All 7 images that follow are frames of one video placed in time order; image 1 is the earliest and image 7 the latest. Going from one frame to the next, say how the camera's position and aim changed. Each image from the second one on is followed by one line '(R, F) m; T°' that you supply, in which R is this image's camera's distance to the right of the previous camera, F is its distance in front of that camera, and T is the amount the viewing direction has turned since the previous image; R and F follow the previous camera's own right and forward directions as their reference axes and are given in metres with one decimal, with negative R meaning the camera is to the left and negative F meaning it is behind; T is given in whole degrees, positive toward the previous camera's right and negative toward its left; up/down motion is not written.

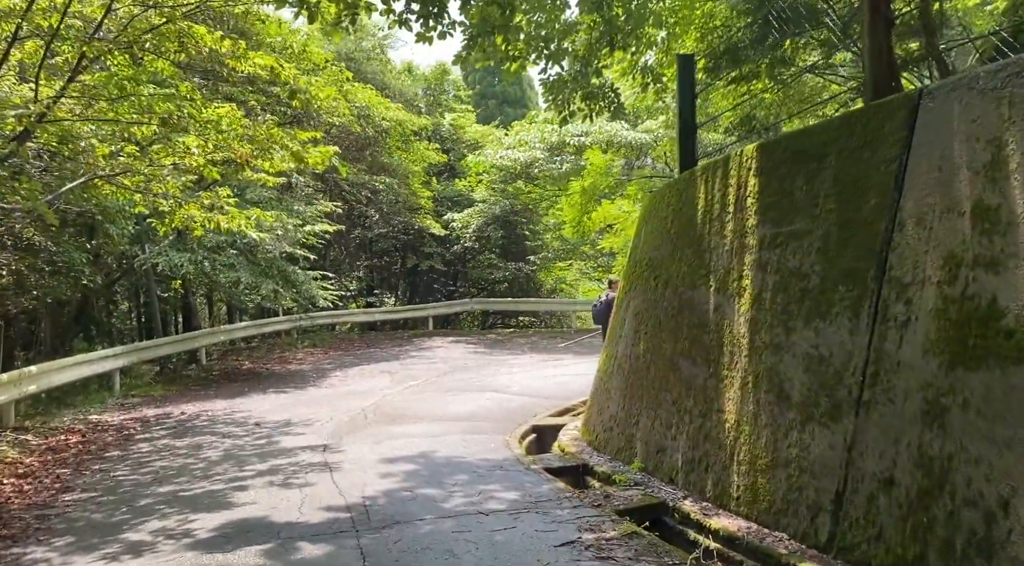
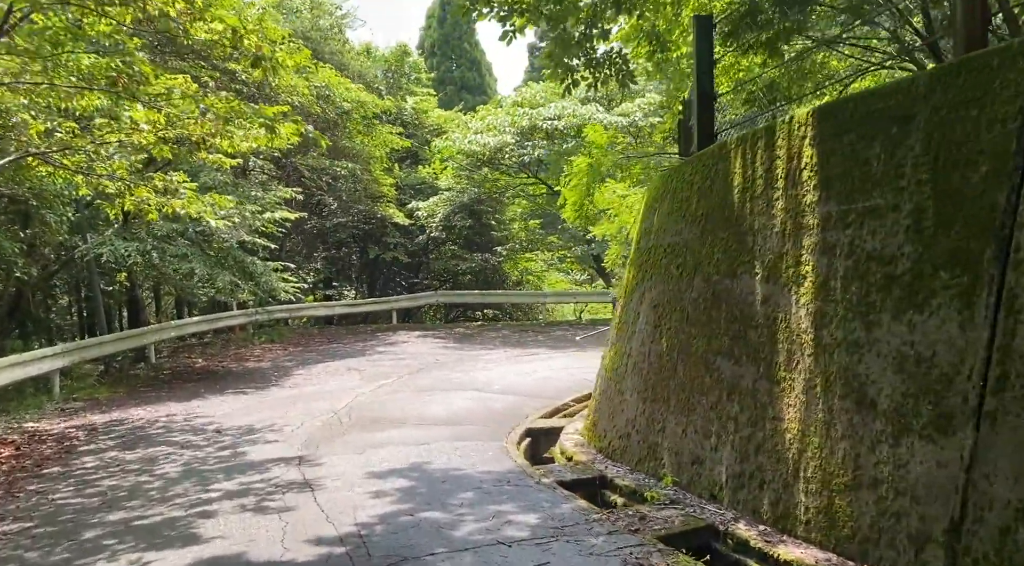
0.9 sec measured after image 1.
(-0.4, +0.9) m; +3°
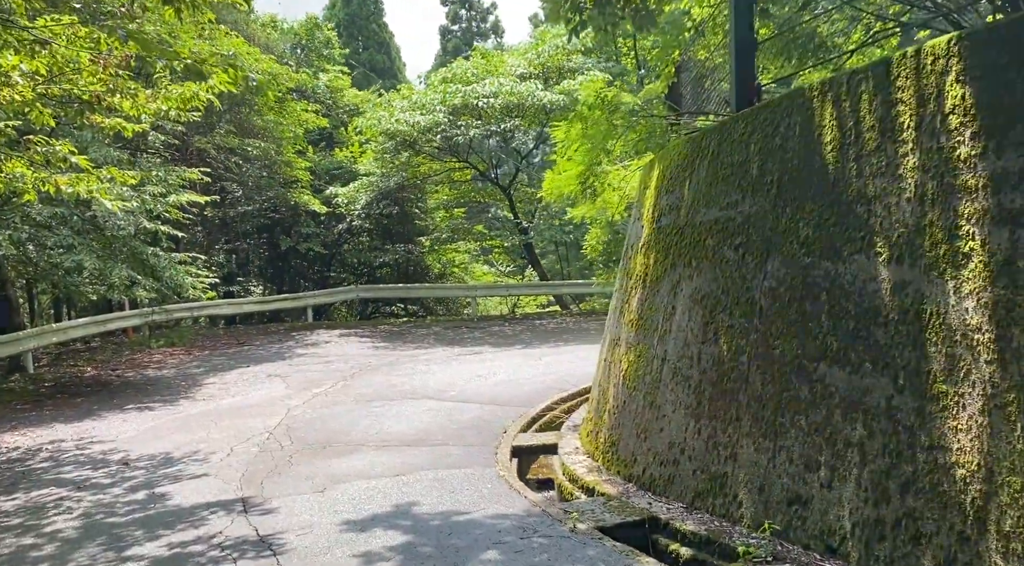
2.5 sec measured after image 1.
(-0.7, +1.6) m; +7°
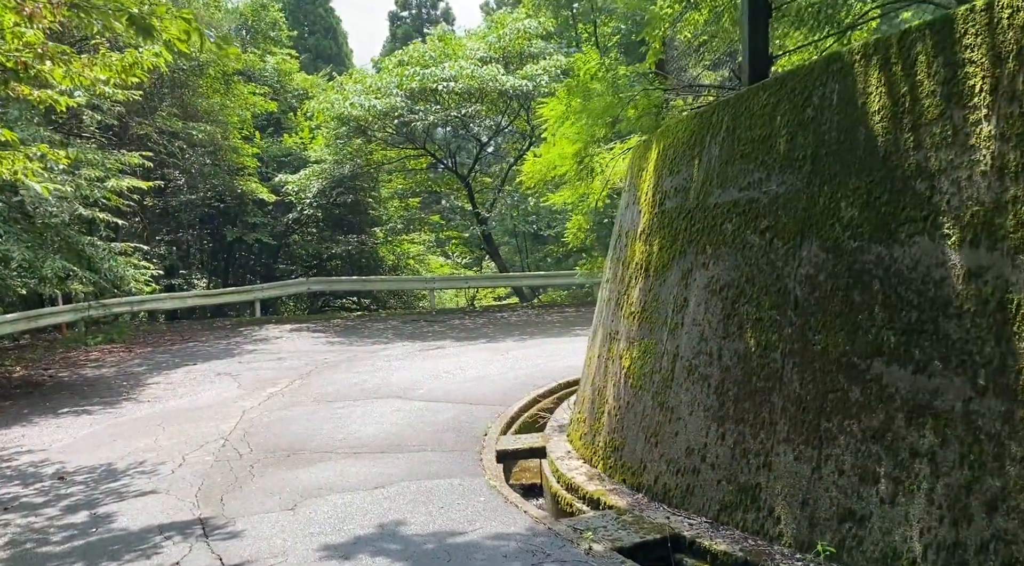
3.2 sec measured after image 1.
(-0.3, +0.7) m; +4°
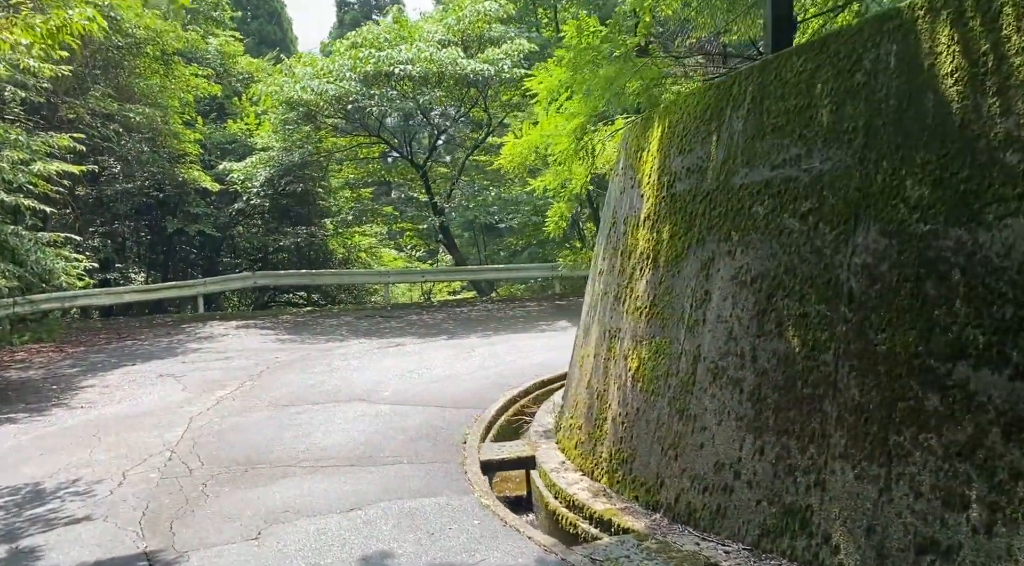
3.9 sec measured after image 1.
(-0.3, +0.7) m; +4°
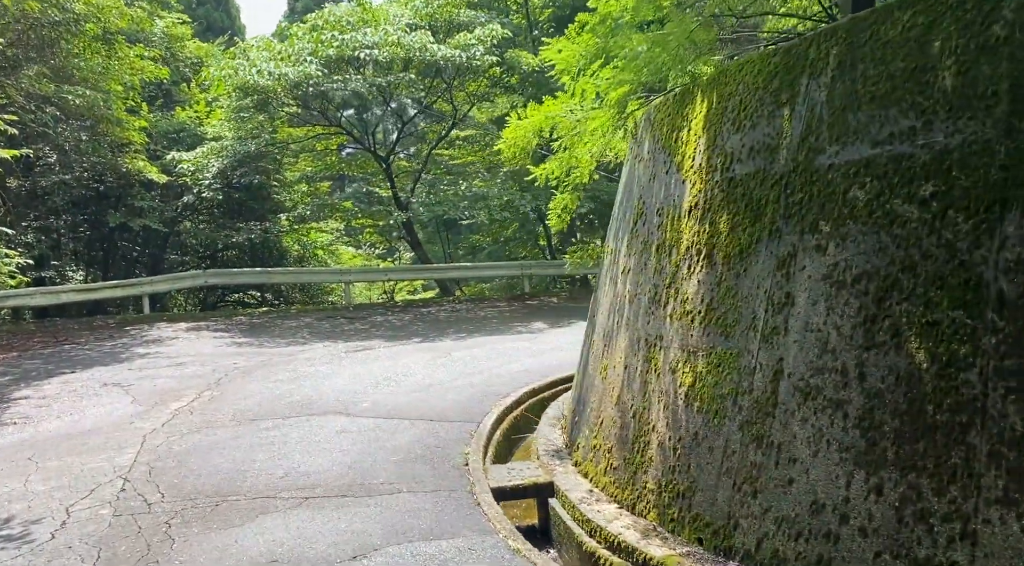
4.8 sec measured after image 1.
(-0.4, +0.9) m; +3°
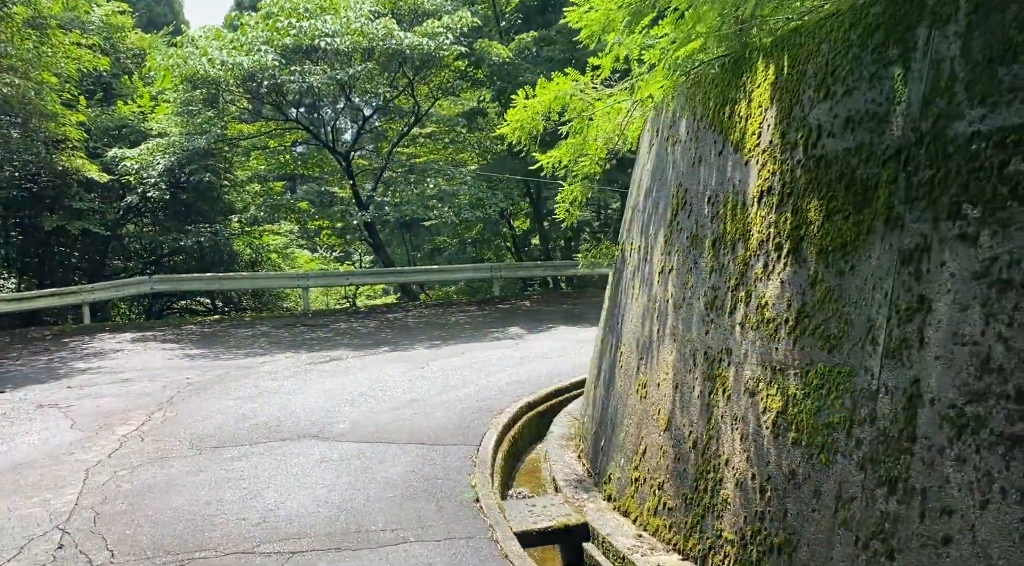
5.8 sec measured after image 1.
(-0.4, +0.9) m; +3°
